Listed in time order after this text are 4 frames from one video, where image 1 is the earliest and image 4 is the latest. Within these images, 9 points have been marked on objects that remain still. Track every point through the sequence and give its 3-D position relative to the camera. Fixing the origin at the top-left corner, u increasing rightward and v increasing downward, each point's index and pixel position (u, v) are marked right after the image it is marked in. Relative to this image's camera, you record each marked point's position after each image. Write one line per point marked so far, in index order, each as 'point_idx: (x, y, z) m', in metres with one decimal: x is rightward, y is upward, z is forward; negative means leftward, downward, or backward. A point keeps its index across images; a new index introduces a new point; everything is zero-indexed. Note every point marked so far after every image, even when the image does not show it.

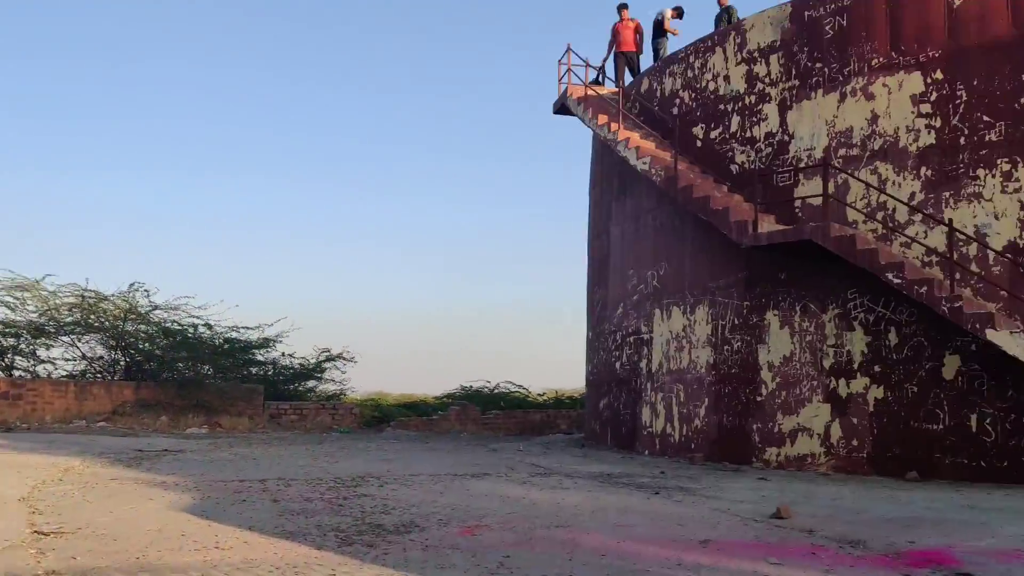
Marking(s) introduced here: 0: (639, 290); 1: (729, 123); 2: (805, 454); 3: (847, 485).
0: (+2.2, 0.0, +16.2) m
1: (+3.3, +2.5, +14.3) m
2: (+3.9, -2.2, +12.5) m
3: (+3.8, -2.3, +10.8) m
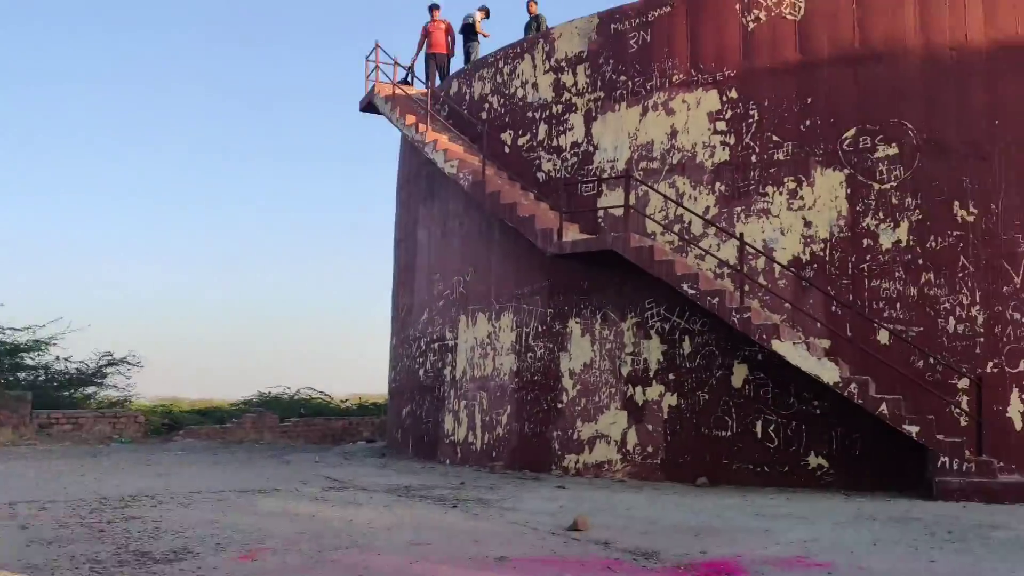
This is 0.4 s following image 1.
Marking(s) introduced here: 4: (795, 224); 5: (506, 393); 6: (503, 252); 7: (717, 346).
0: (-1.2, -0.1, +15.9) m
1: (+0.4, +2.4, +14.3) m
2: (+1.2, -2.3, +12.6) m
3: (+1.5, -2.4, +10.9) m
4: (+3.5, +0.8, +11.7) m
5: (-0.1, -1.6, +14.0) m
6: (-0.1, +0.5, +14.5) m
7: (+2.6, -0.7, +11.9) m
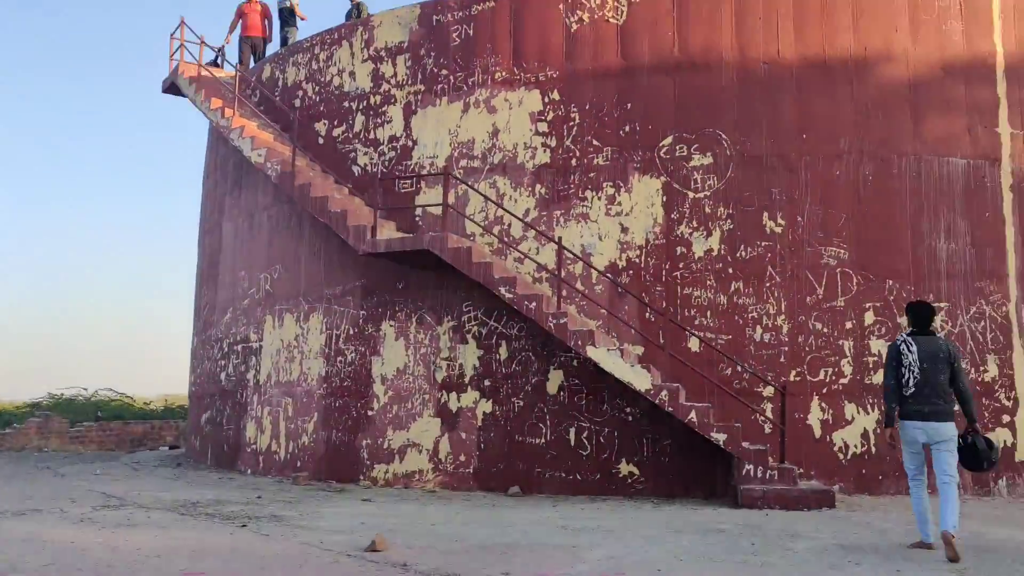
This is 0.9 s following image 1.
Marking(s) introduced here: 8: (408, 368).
0: (-4.2, -0.1, +14.8) m
1: (-2.3, +2.4, +13.6) m
2: (-1.3, -2.3, +12.1) m
3: (-0.7, -2.4, +10.4) m
4: (+1.2, +0.7, +11.6) m
5: (-2.8, -1.6, +13.2) m
6: (-2.9, +0.6, +13.6) m
7: (+0.3, -0.8, +11.6) m
8: (-1.4, -1.1, +12.4) m
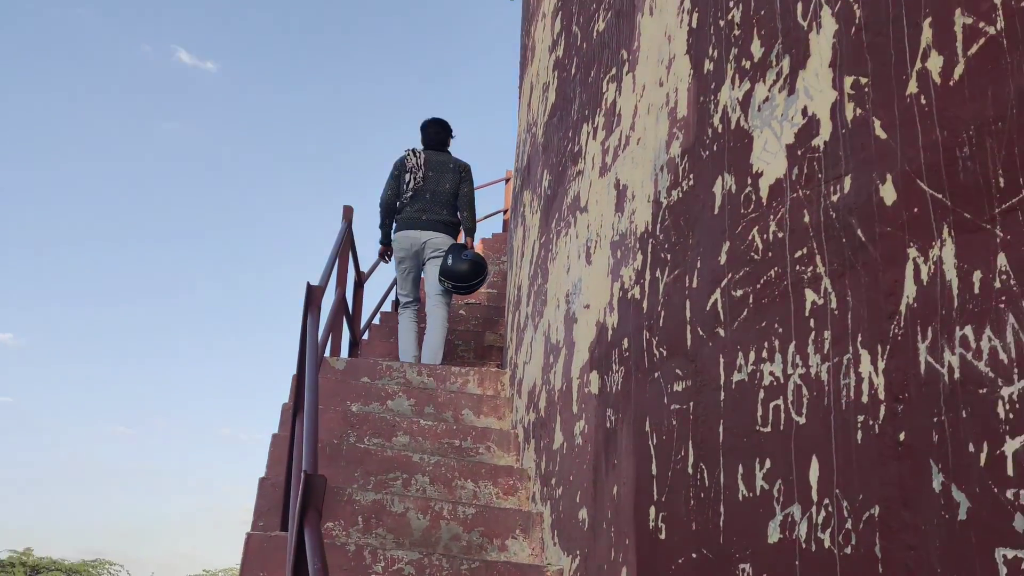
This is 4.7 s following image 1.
0: (-4.2, -0.2, +14.2) m
1: (-2.6, +2.4, +12.8) m
2: (-1.5, -2.3, +11.2) m
3: (-1.0, -2.3, +9.5) m
4: (+0.9, +0.9, +10.5) m
5: (-2.9, -1.6, +12.4) m
6: (-3.1, +0.5, +12.9) m
7: (0.0, -0.7, +10.6) m
8: (-1.6, -1.0, +11.5) m
